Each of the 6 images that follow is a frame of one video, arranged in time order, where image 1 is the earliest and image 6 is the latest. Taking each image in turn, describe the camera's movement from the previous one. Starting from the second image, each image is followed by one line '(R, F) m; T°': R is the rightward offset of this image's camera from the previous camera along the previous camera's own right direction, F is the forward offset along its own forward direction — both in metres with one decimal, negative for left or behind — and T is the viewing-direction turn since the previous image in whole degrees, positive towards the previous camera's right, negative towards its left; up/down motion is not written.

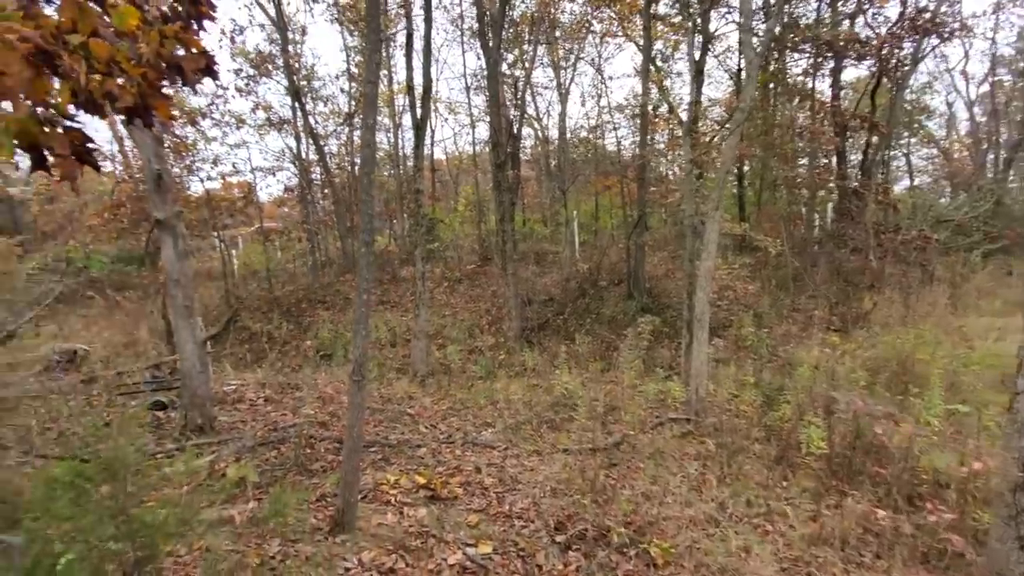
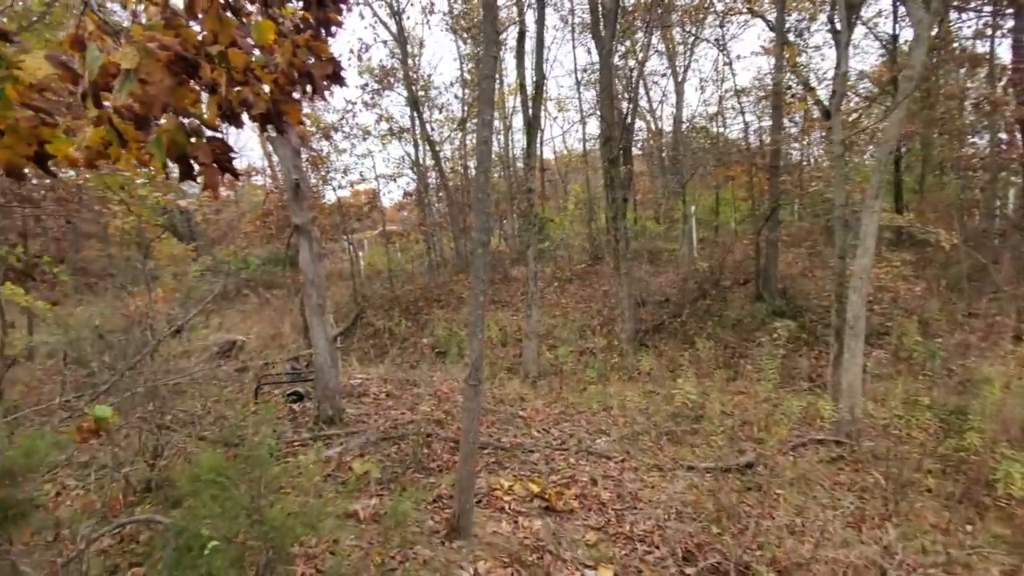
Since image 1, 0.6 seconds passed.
(-0.1, +0.2) m; -12°
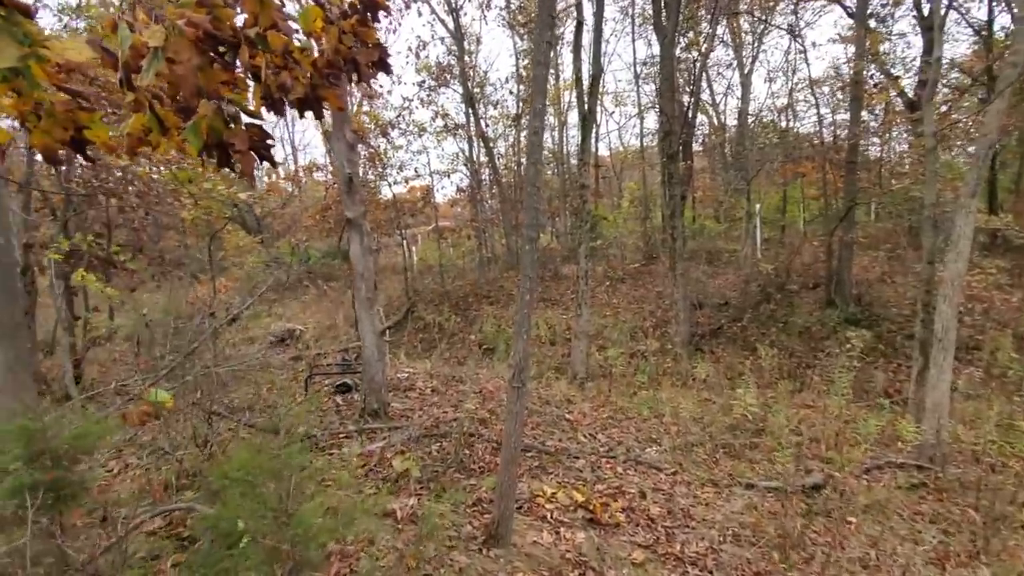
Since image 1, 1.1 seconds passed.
(0.0, +0.2) m; -6°
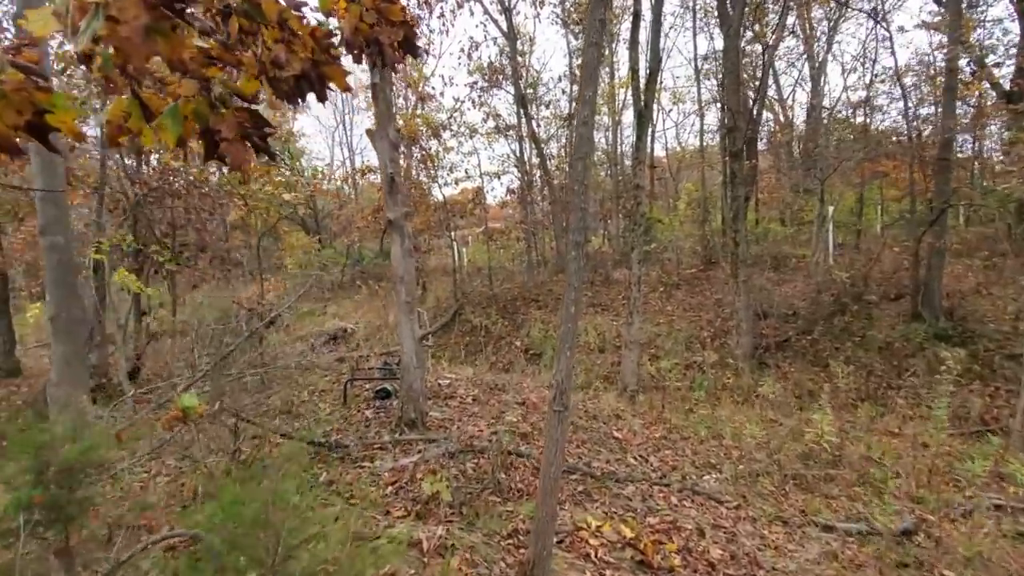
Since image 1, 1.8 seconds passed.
(0.0, +0.4) m; -6°
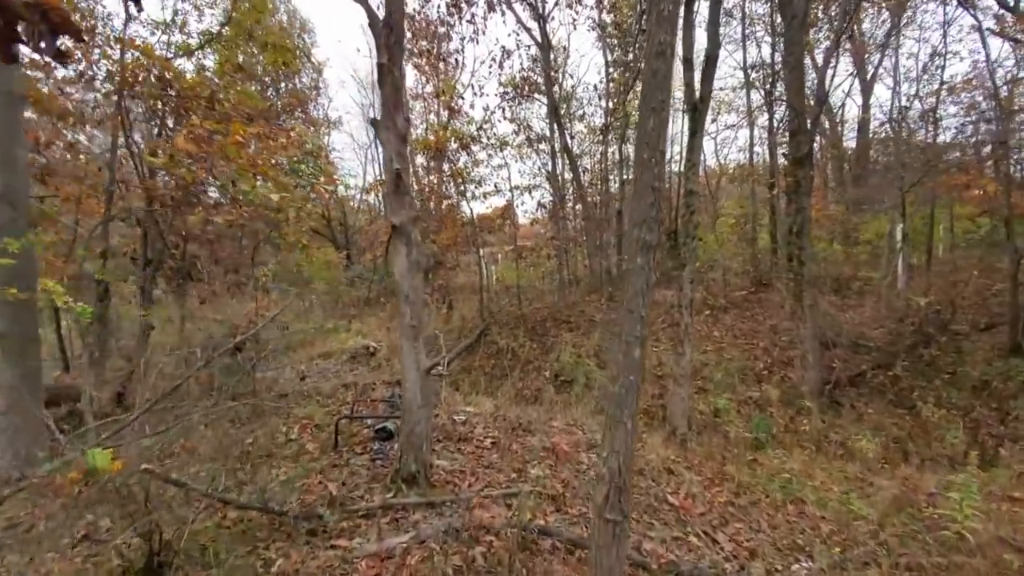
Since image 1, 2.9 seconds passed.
(0.0, +1.1) m; -4°
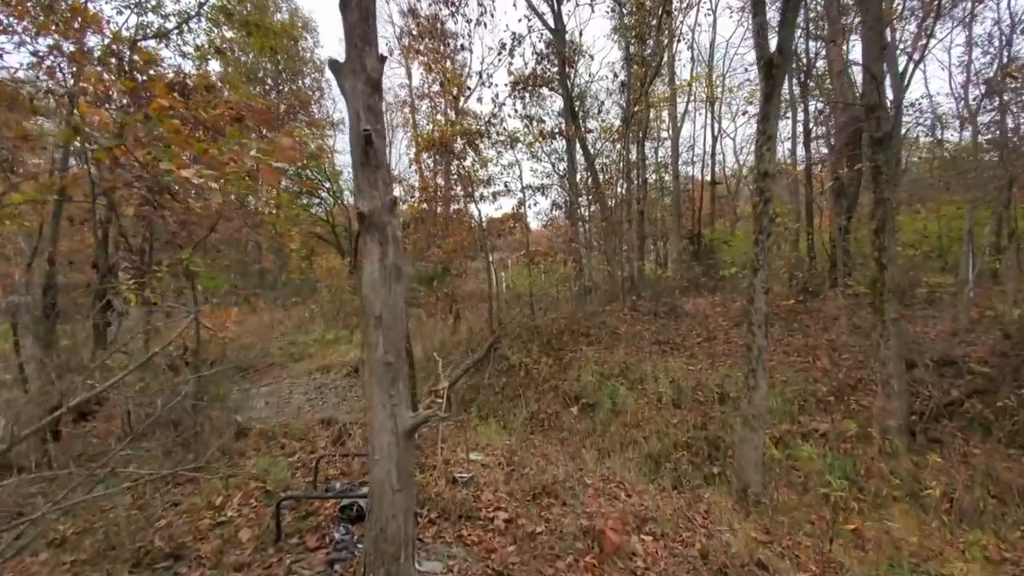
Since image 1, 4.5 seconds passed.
(-0.1, +1.5) m; -1°
